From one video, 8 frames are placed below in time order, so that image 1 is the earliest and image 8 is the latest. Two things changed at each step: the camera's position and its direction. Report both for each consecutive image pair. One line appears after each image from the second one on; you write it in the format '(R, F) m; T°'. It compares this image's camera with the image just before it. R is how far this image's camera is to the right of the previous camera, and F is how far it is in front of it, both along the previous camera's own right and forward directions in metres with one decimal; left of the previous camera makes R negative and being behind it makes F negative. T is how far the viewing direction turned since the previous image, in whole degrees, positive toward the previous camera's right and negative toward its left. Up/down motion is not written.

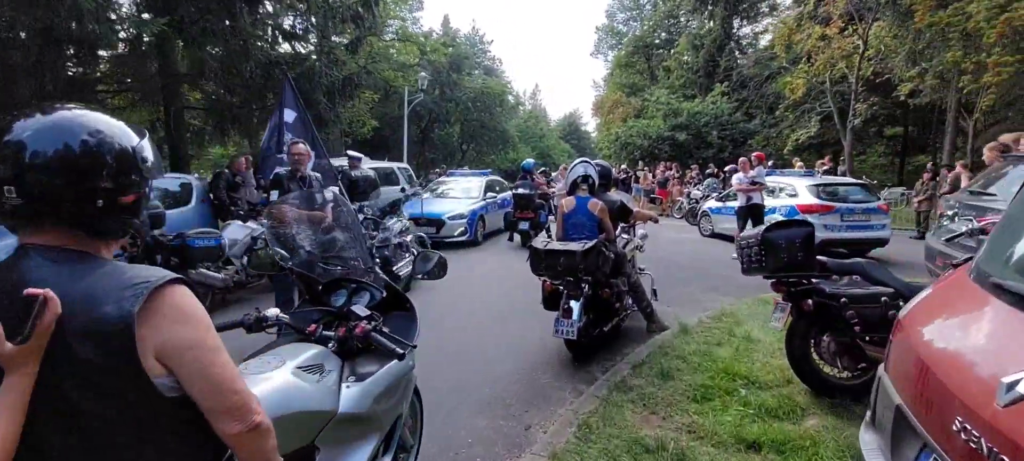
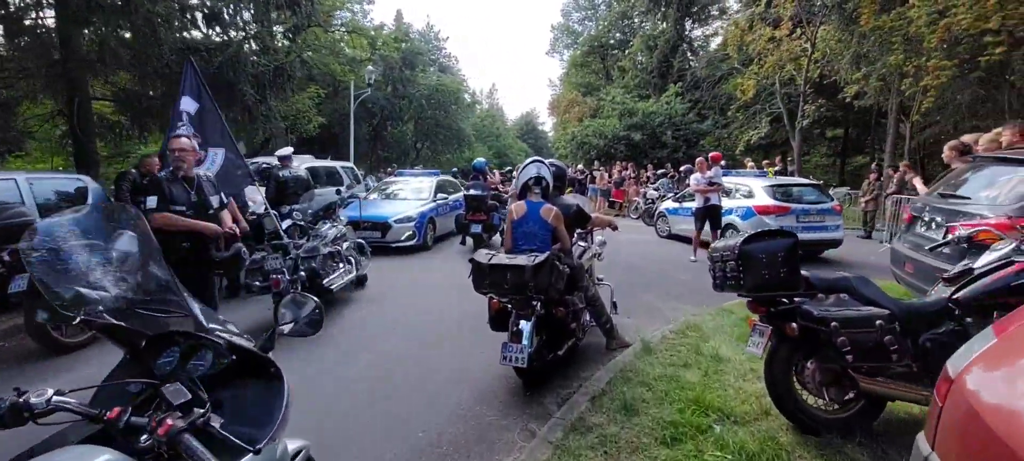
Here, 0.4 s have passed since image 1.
(+0.2, +0.7) m; +5°
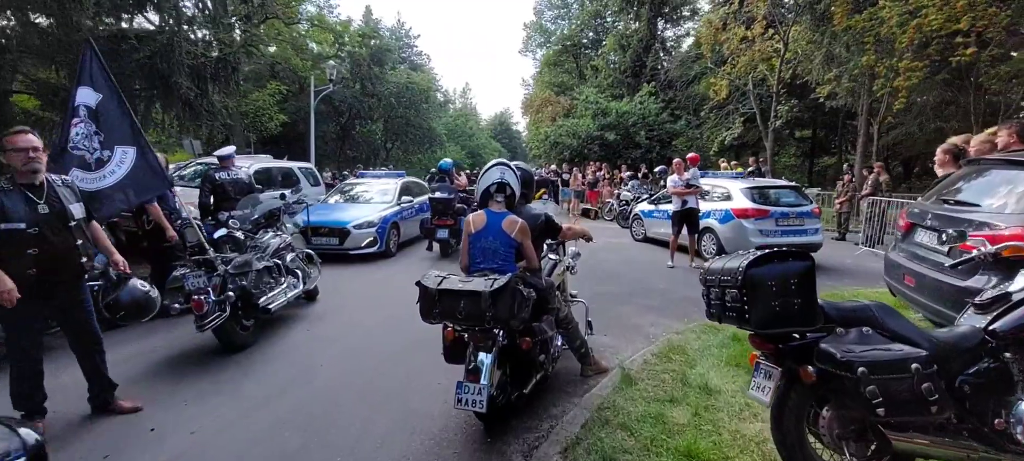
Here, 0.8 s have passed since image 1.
(+0.1, +0.7) m; +3°
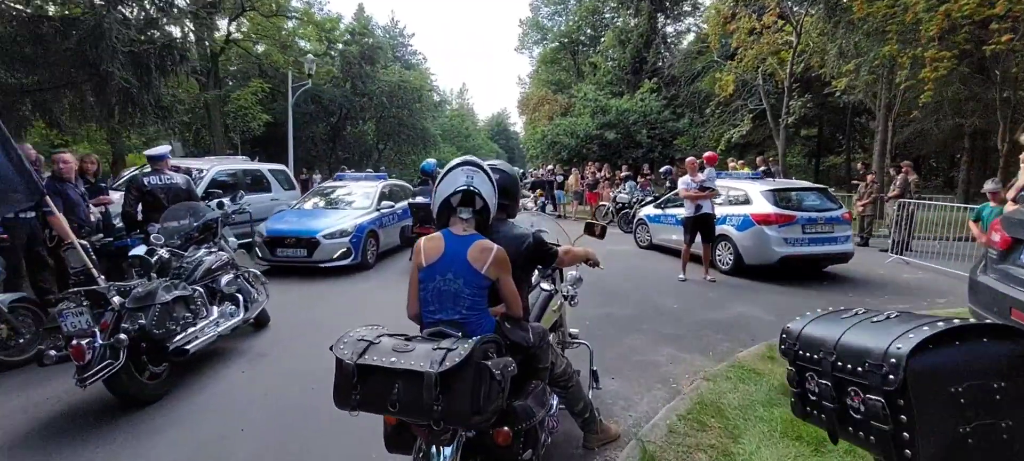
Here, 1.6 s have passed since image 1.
(+0.2, +1.3) m; 0°
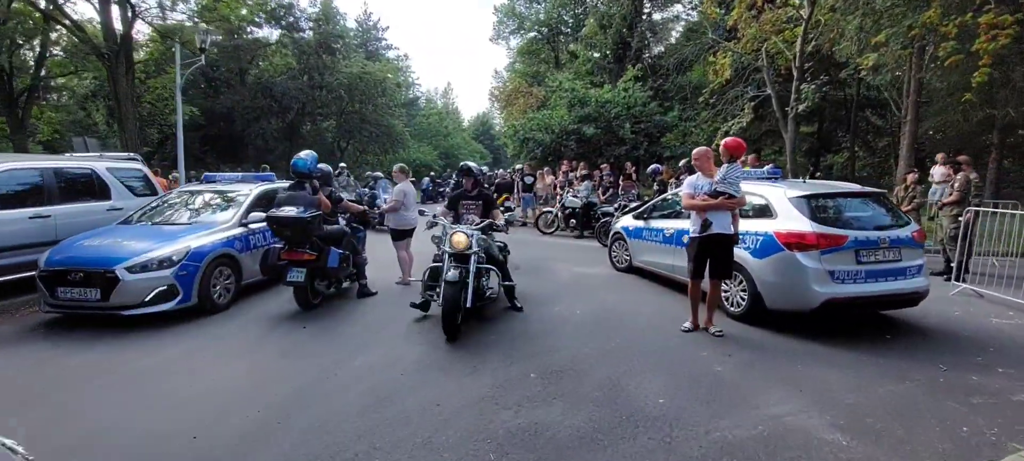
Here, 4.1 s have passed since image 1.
(+1.1, +3.3) m; +1°
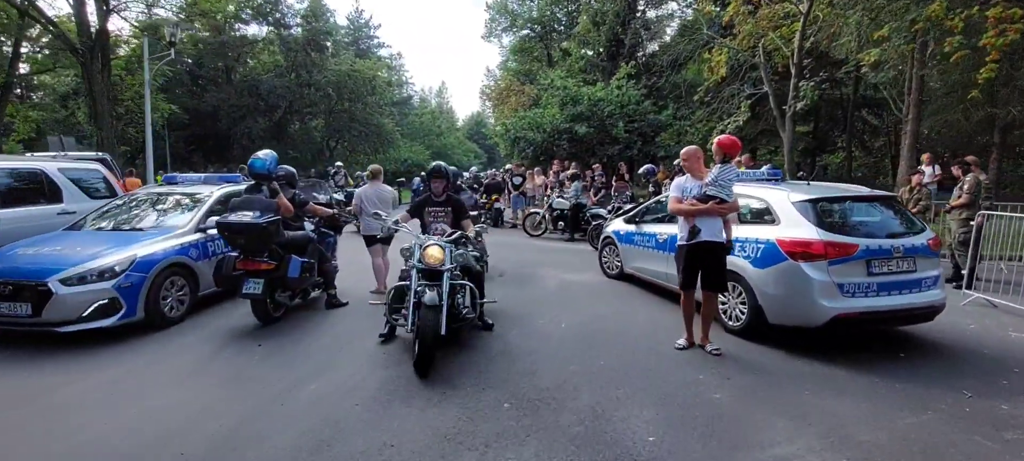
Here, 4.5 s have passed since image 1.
(+0.2, +0.6) m; +1°
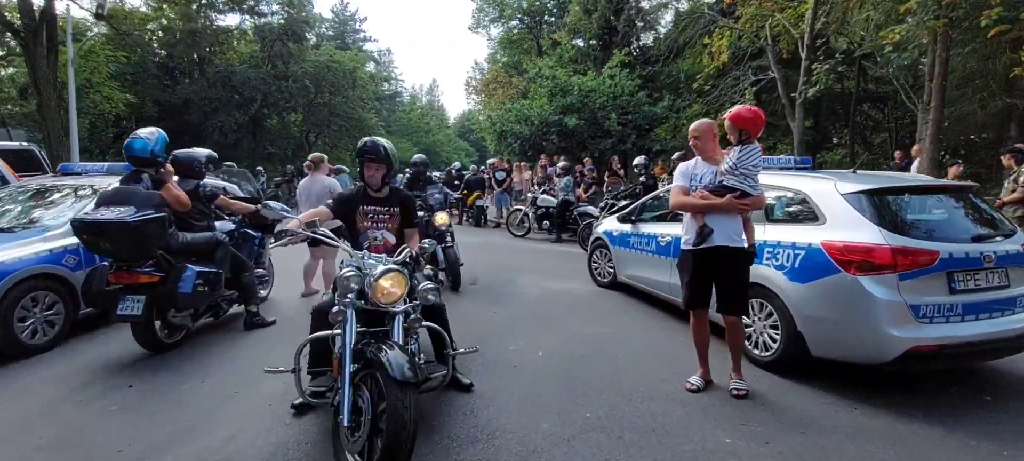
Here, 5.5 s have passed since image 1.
(+0.3, +1.5) m; +1°
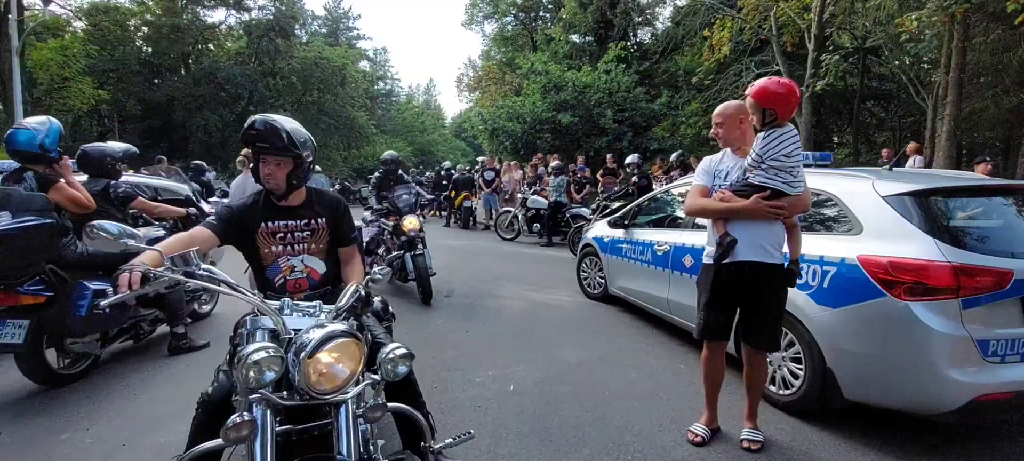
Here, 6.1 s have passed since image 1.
(+0.3, +0.9) m; 0°
